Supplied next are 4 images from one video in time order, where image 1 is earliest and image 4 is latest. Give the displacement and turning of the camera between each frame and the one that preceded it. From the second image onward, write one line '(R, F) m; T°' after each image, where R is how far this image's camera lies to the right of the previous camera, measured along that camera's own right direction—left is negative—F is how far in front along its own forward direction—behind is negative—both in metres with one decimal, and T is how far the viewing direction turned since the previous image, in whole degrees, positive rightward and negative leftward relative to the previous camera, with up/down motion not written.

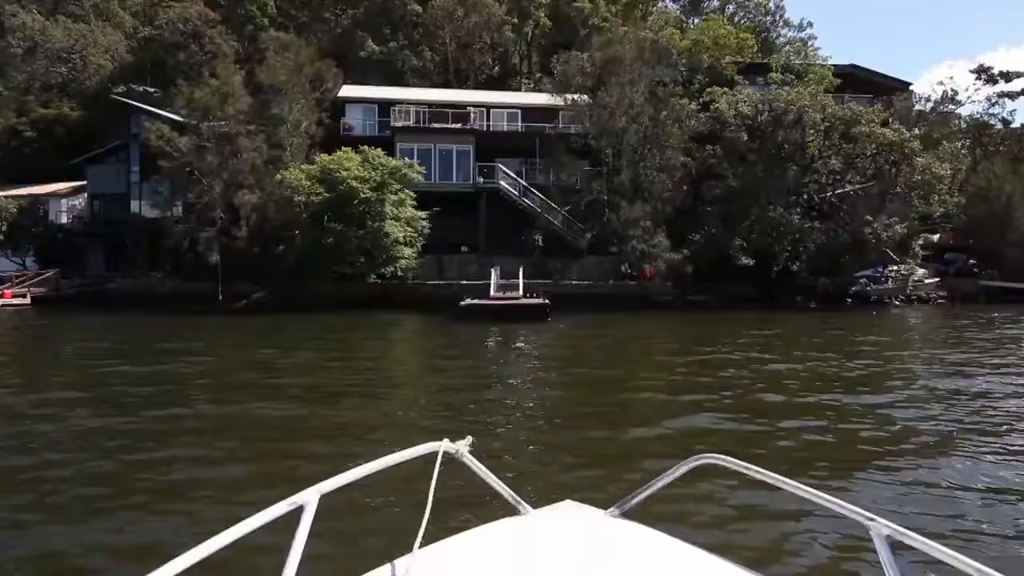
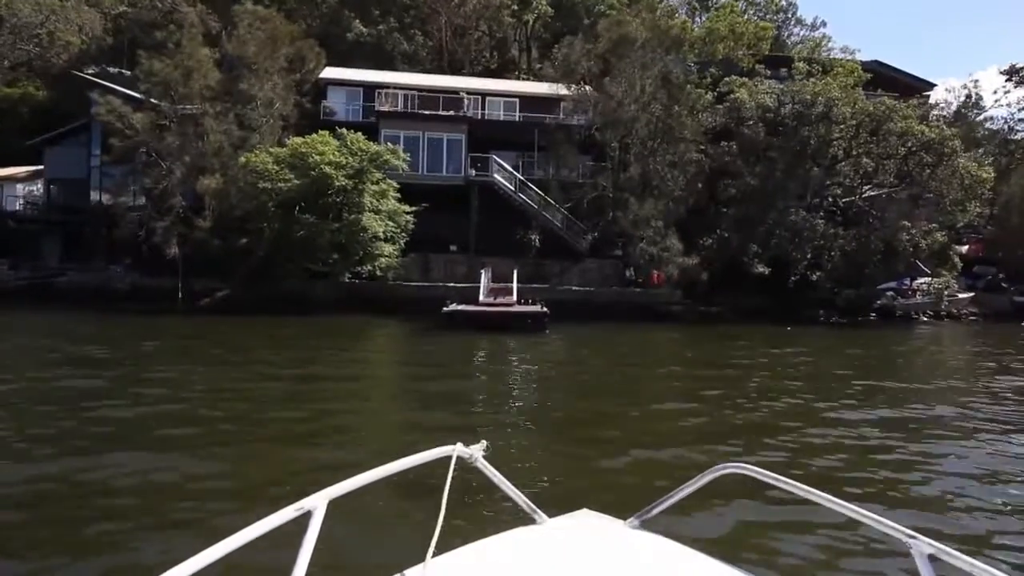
(-0.1, +3.2) m; +1°
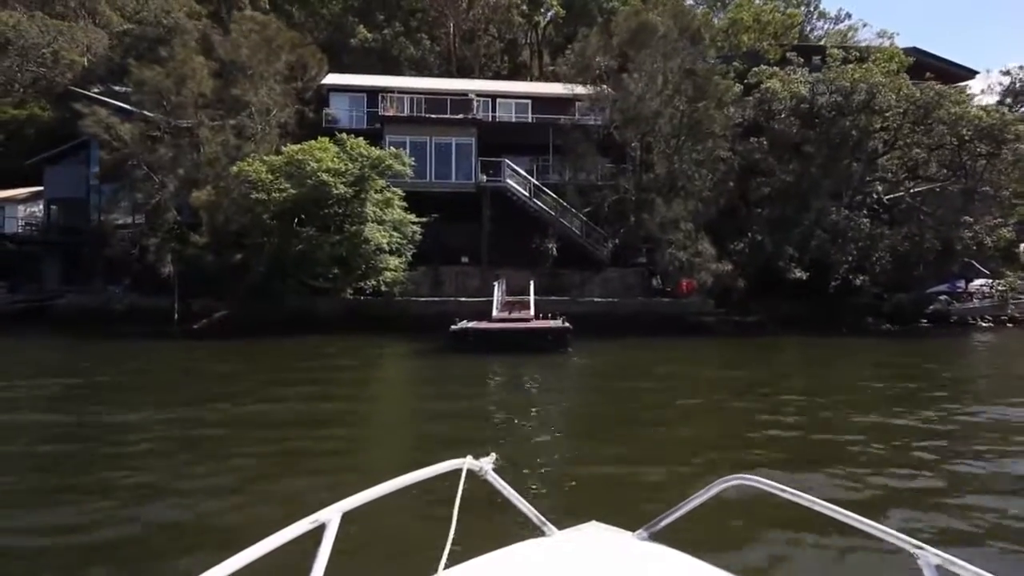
(0.0, +2.2) m; -1°
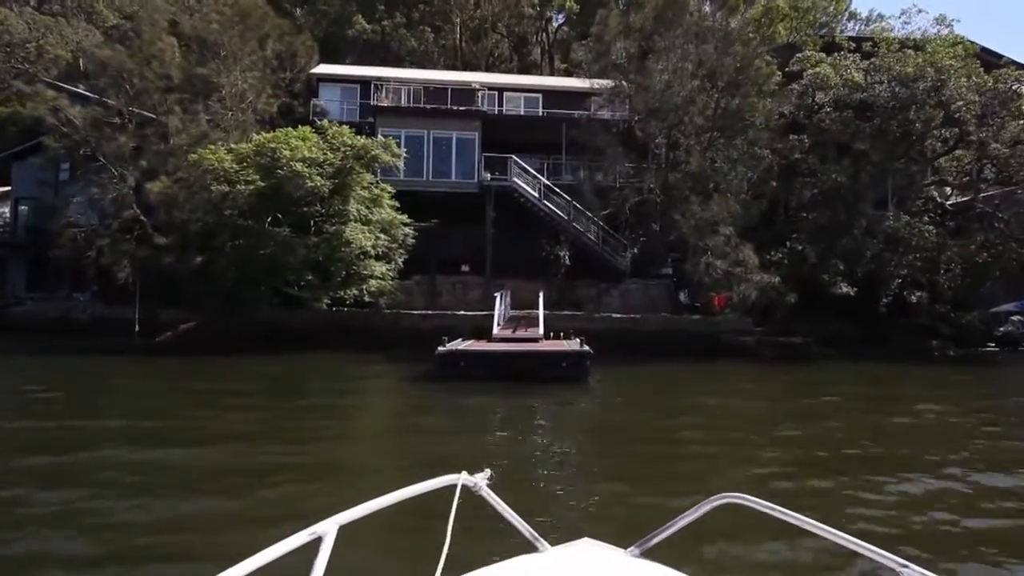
(0.0, +3.5) m; 0°
